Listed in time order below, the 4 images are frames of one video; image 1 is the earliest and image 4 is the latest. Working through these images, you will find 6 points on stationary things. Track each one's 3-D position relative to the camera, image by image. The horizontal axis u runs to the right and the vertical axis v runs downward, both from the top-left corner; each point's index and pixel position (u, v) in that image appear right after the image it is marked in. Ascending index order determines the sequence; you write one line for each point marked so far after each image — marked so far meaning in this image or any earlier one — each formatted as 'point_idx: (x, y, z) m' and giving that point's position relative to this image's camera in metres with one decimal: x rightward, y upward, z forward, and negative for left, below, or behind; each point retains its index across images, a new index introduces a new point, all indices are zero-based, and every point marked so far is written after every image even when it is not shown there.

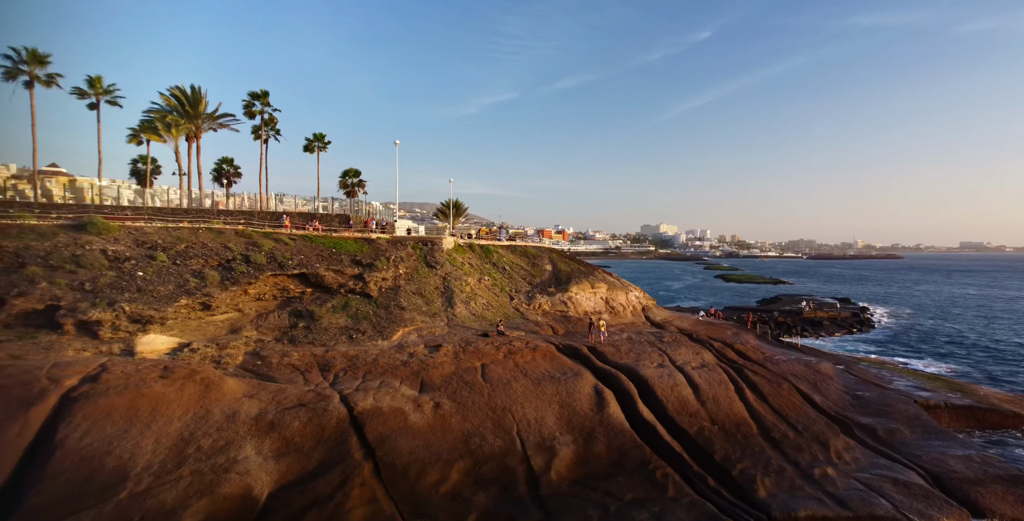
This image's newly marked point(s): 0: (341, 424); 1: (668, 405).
0: (-4.1, -4.0, +11.4) m
1: (+5.2, -4.8, +15.8) m
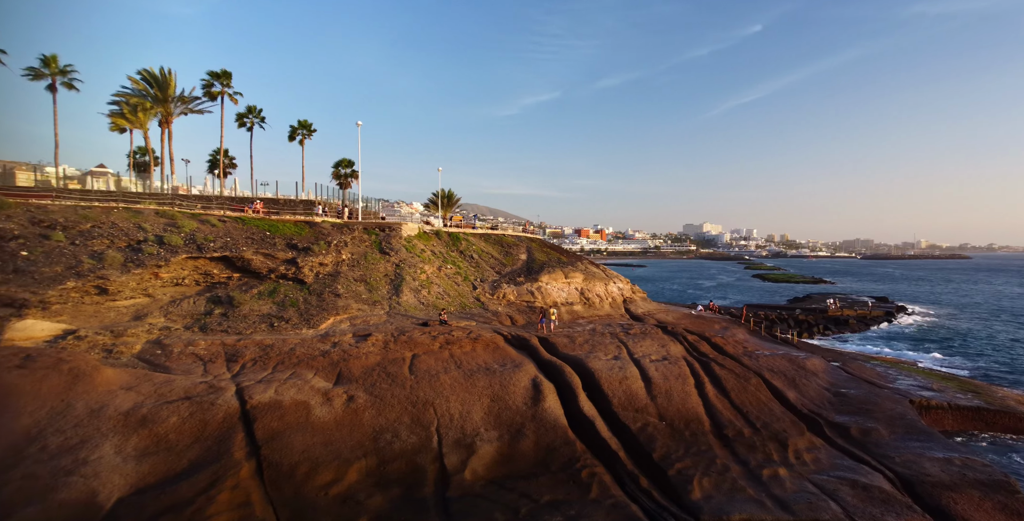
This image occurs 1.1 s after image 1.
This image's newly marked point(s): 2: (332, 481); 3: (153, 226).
0: (-6.1, -3.4, +10.2) m
1: (+3.2, -4.3, +14.7) m
2: (-3.7, -4.6, +9.8) m
3: (-12.4, +1.2, +16.2) m
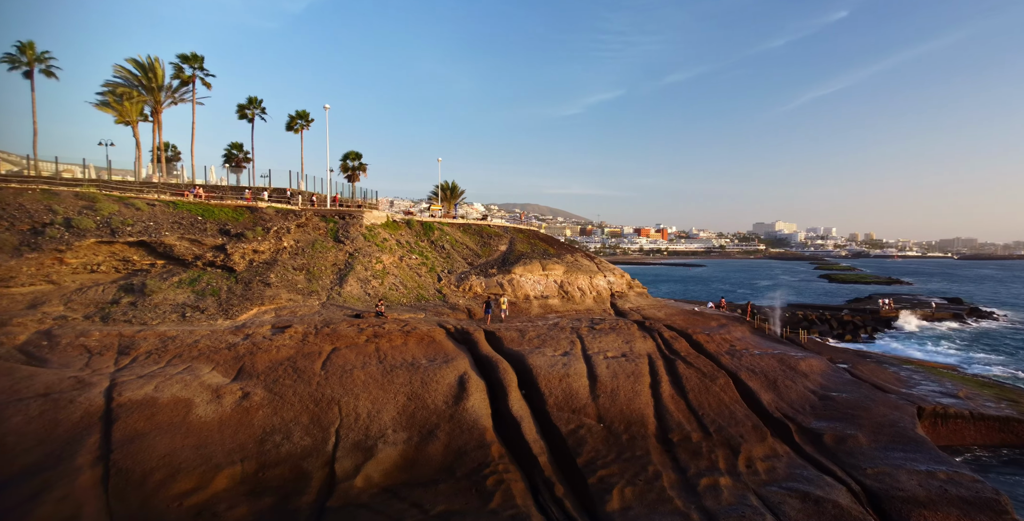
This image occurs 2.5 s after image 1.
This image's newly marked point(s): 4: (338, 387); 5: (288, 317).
0: (-8.3, -3.1, +9.2) m
1: (+1.1, -3.9, +13.5) m
2: (-5.9, -4.2, +8.7) m
3: (-14.4, +1.6, +15.3) m
4: (-4.4, -3.2, +11.9) m
5: (-7.1, -1.8, +15.0) m
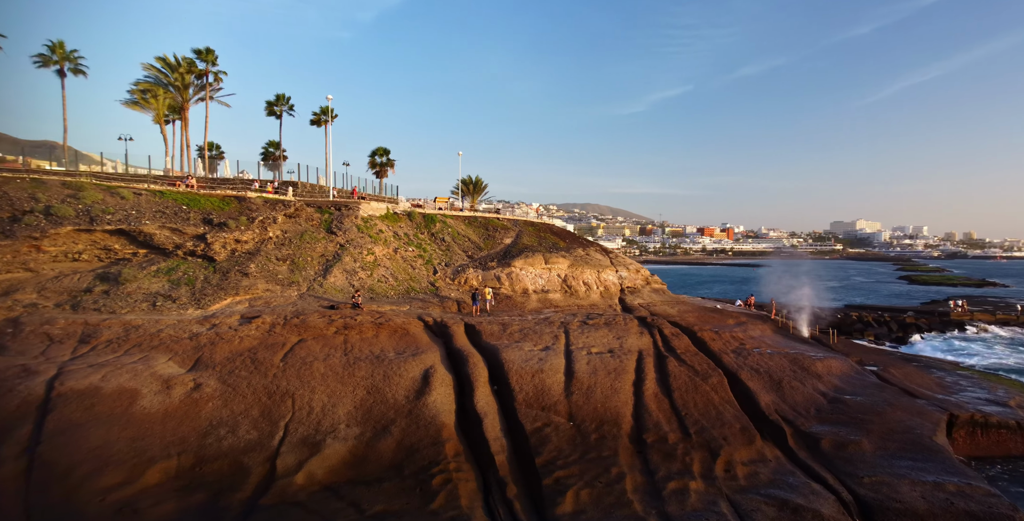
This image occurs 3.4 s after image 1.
0: (-9.4, -2.8, +9.1) m
1: (+0.2, -3.7, +12.9) m
2: (-7.0, -4.0, +8.5) m
3: (-15.1, +2.0, +15.4) m
4: (-5.4, -2.9, +11.6) m
5: (-7.9, -1.5, +14.8) m
